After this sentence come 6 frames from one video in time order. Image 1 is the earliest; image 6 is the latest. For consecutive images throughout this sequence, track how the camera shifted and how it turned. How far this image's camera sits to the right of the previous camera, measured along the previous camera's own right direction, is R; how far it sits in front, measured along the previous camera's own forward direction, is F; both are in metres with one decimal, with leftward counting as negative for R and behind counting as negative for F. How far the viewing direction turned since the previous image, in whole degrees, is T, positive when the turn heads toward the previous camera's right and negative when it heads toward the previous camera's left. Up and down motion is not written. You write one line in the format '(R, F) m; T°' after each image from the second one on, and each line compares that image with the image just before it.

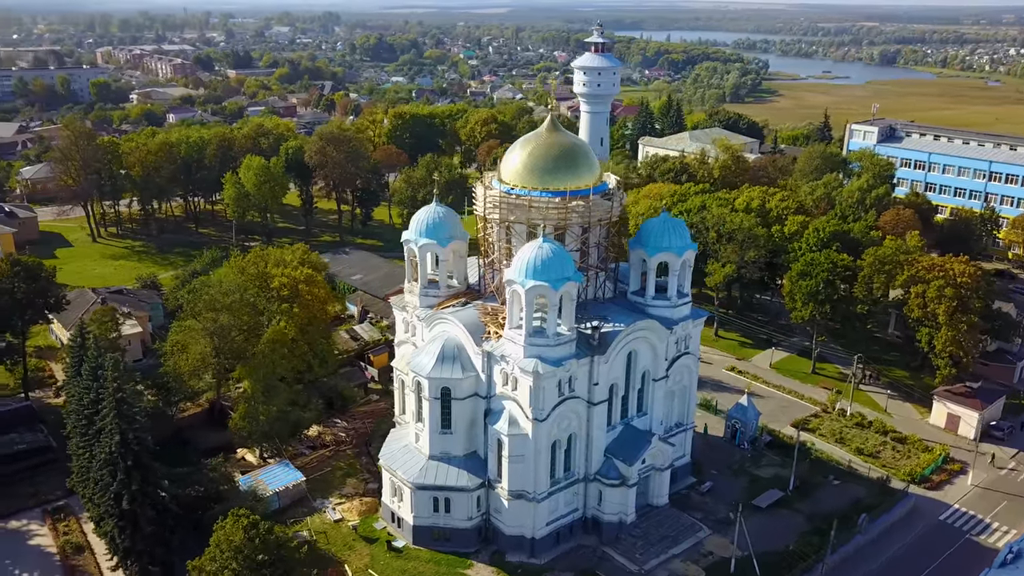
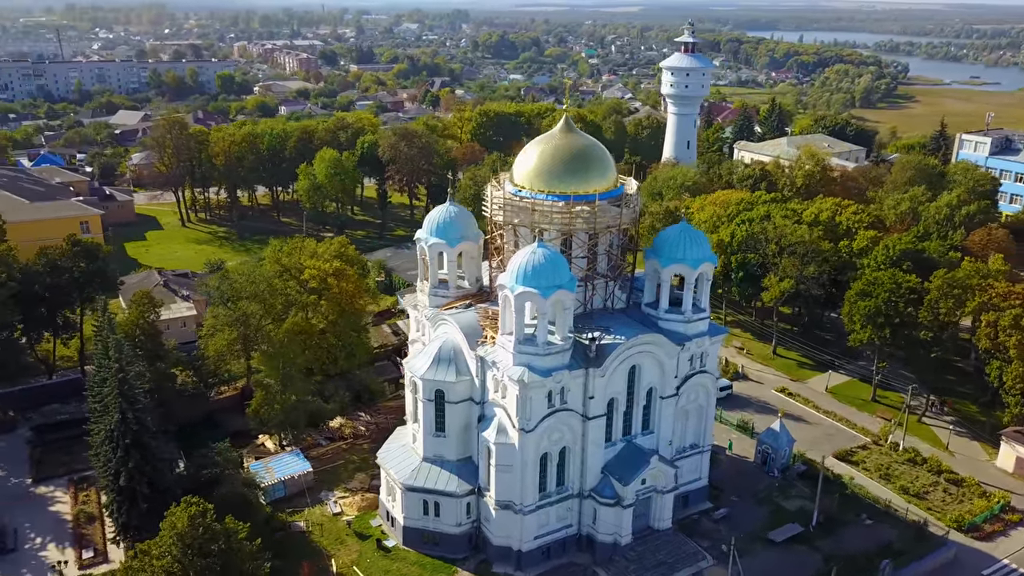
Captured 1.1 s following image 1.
(+4.1, +1.1) m; -8°
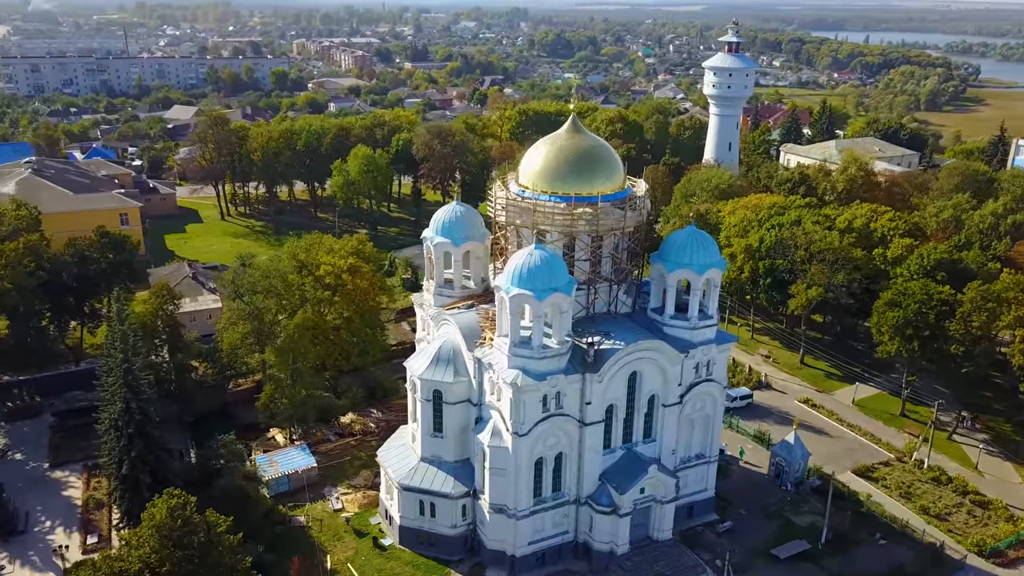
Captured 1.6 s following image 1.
(+1.9, +0.4) m; -4°
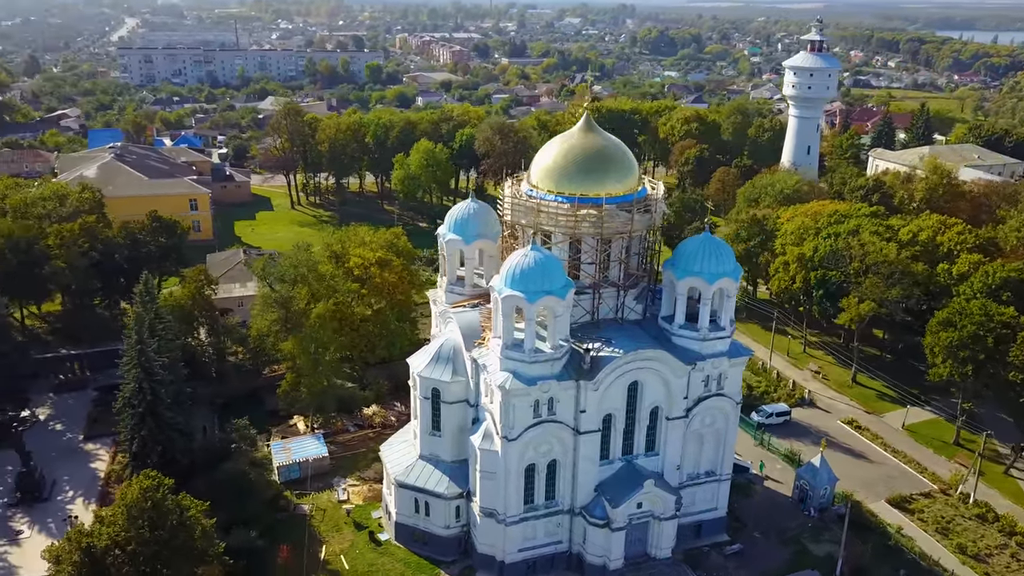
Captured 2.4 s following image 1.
(+3.3, +0.8) m; -7°
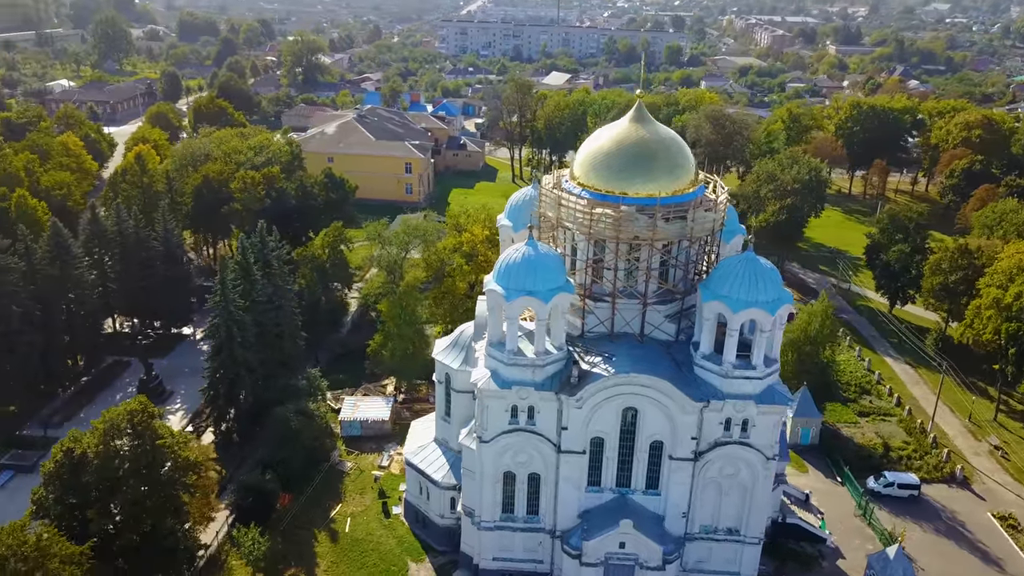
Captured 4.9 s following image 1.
(+9.2, +3.5) m; -21°
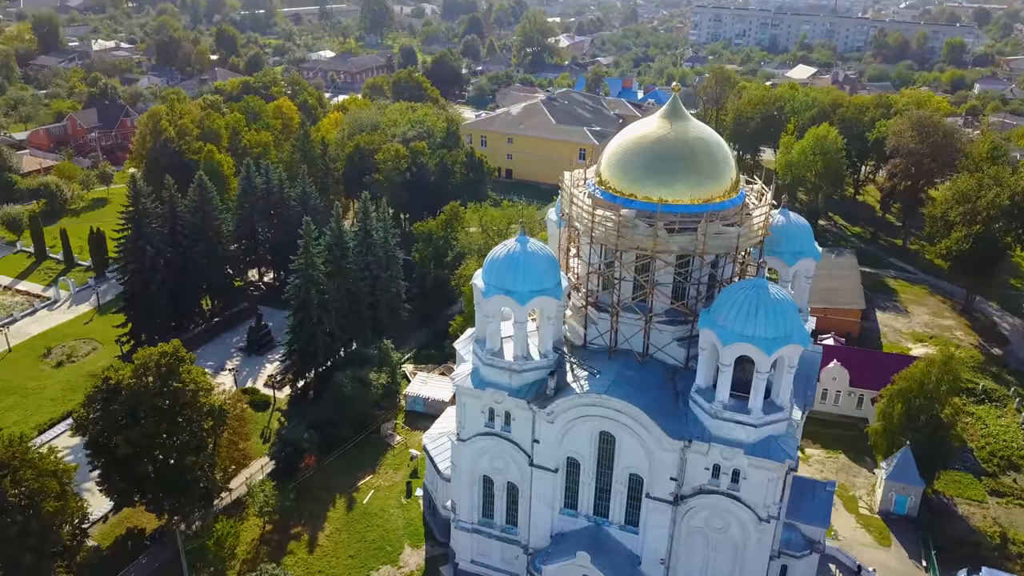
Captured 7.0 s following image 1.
(+7.2, +2.5) m; -17°
